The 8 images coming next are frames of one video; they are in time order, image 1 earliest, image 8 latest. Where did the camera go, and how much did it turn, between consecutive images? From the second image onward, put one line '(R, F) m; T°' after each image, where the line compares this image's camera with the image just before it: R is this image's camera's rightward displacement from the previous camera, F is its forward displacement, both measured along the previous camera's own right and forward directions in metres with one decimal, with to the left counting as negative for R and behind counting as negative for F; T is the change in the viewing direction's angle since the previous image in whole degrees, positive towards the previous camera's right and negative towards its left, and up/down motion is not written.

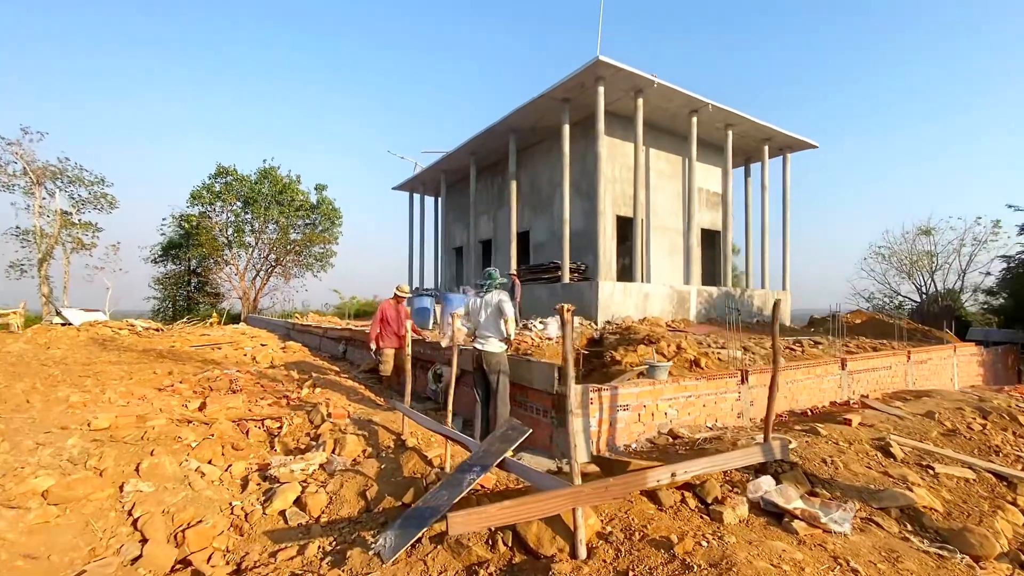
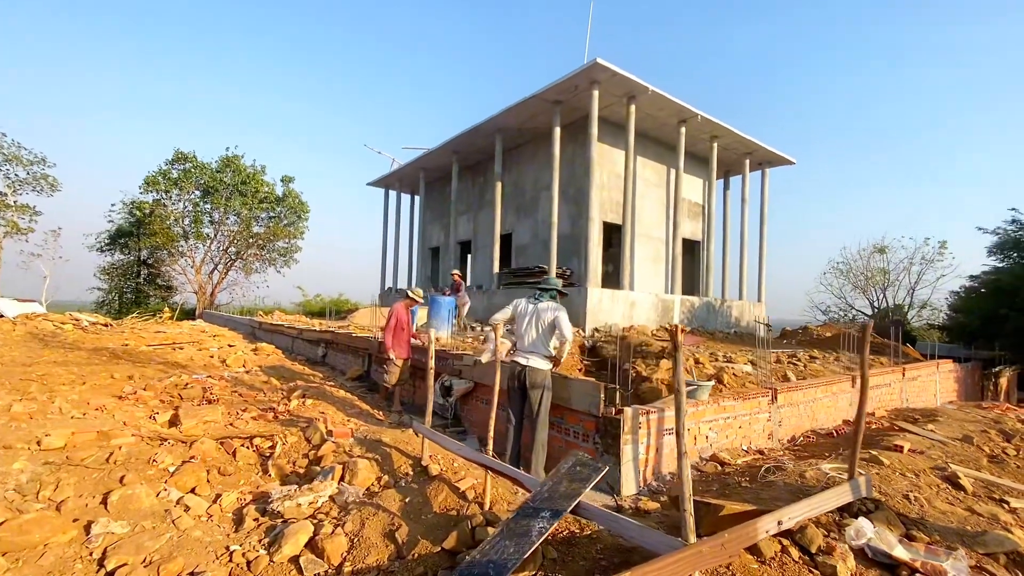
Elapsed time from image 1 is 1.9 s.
(-0.6, +0.5) m; +4°
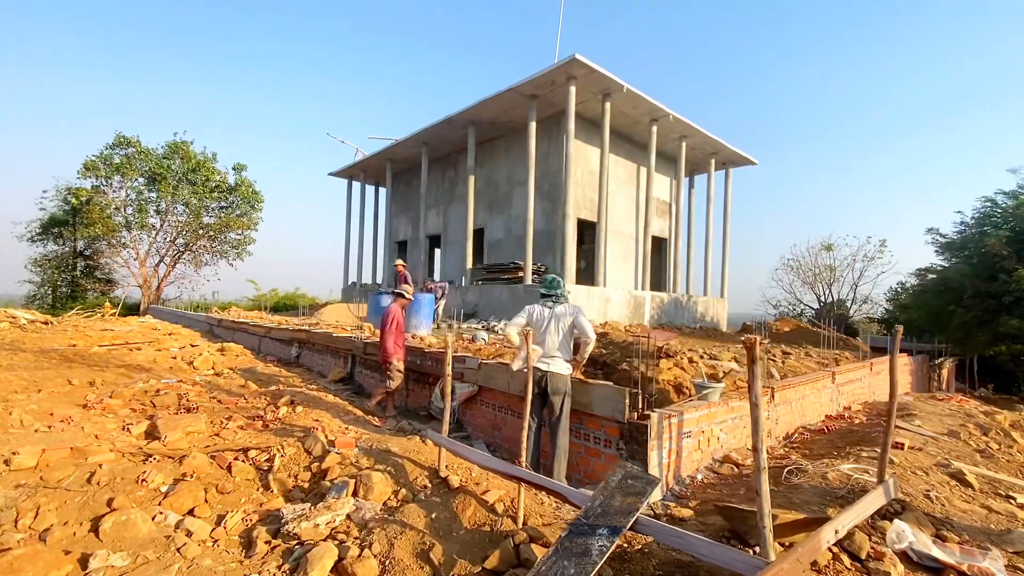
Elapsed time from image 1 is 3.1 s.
(-0.5, +0.2) m; +5°
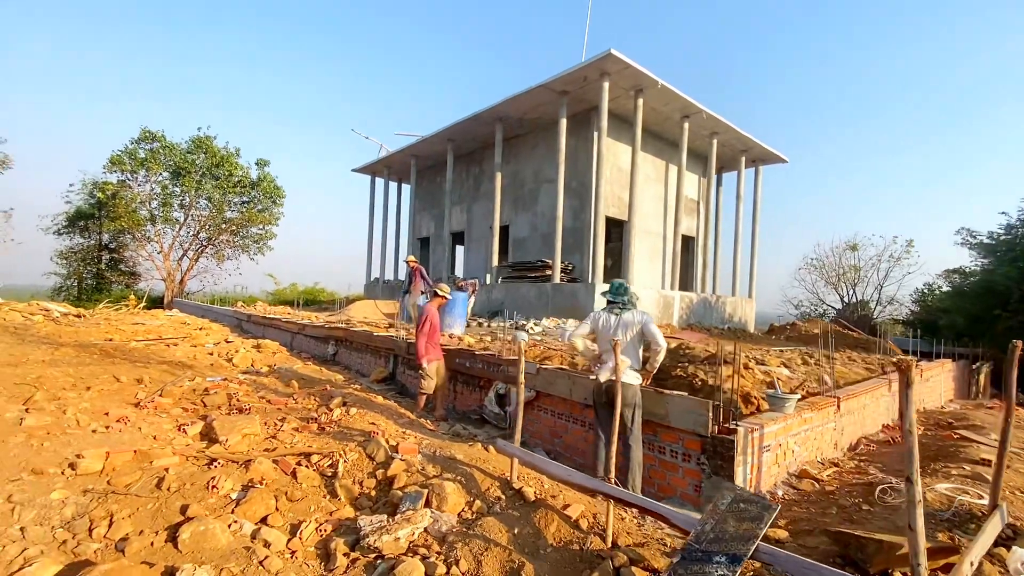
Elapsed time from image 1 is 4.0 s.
(-0.5, +0.1) m; -1°
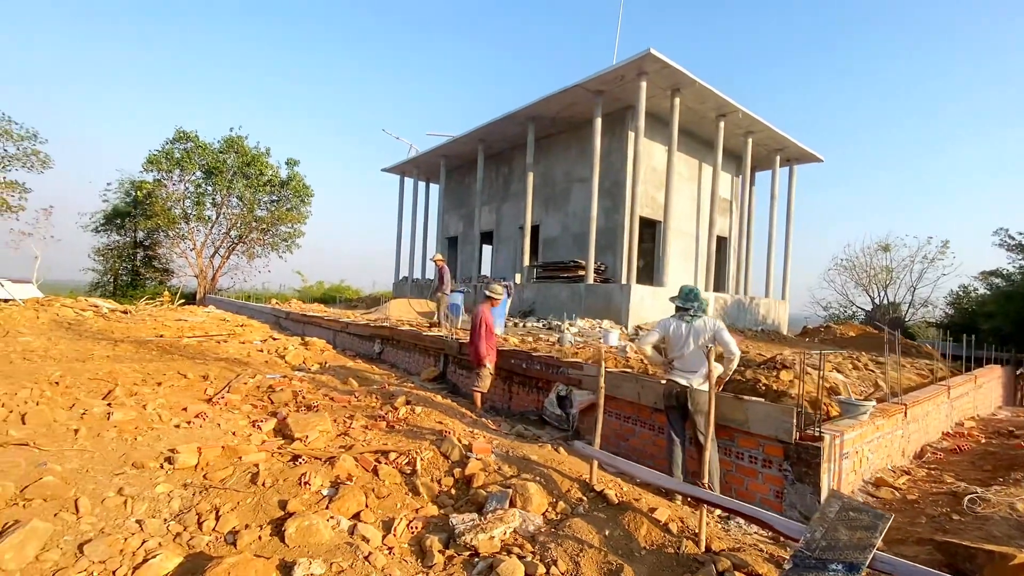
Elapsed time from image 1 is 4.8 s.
(-0.5, -0.1) m; -2°
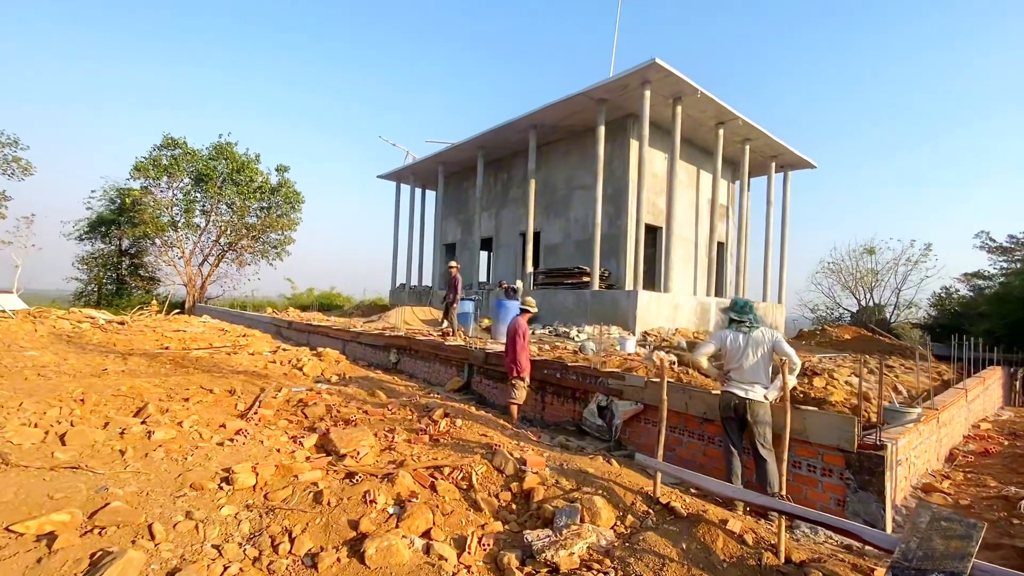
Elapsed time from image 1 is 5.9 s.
(-0.6, 0.0) m; +2°
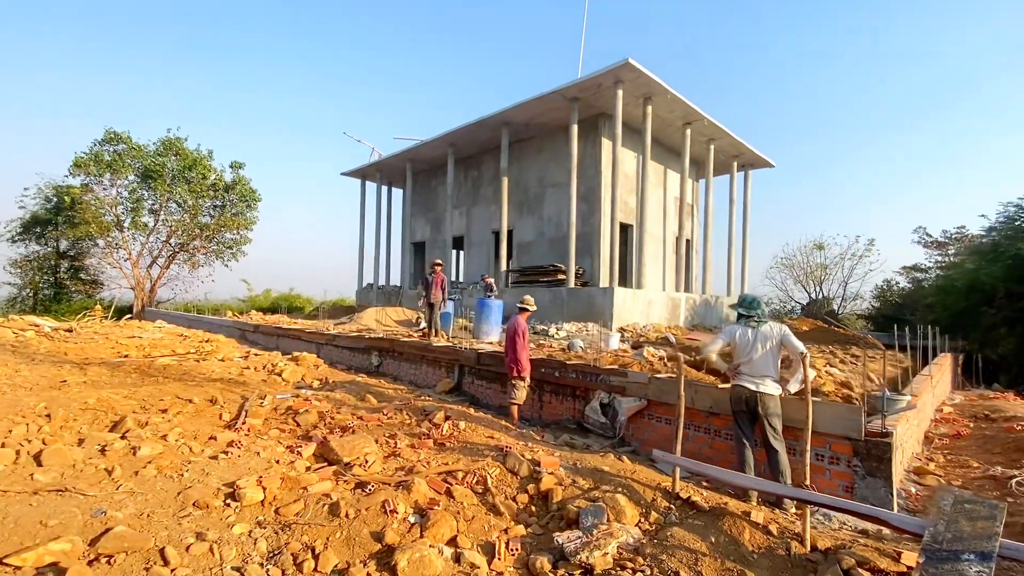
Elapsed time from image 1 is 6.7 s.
(-0.4, +0.1) m; +4°
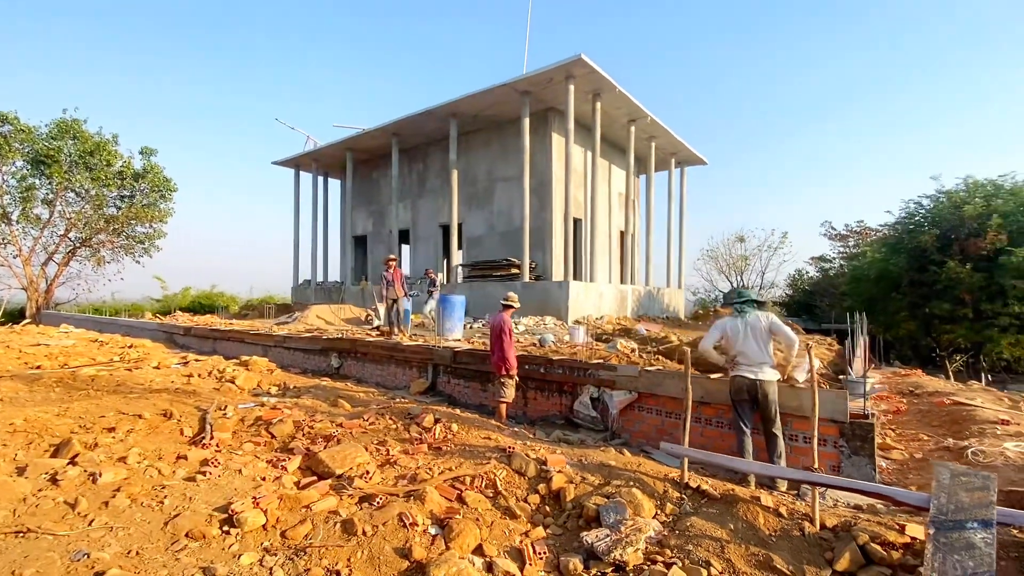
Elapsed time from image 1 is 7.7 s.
(-0.6, +0.1) m; +8°
